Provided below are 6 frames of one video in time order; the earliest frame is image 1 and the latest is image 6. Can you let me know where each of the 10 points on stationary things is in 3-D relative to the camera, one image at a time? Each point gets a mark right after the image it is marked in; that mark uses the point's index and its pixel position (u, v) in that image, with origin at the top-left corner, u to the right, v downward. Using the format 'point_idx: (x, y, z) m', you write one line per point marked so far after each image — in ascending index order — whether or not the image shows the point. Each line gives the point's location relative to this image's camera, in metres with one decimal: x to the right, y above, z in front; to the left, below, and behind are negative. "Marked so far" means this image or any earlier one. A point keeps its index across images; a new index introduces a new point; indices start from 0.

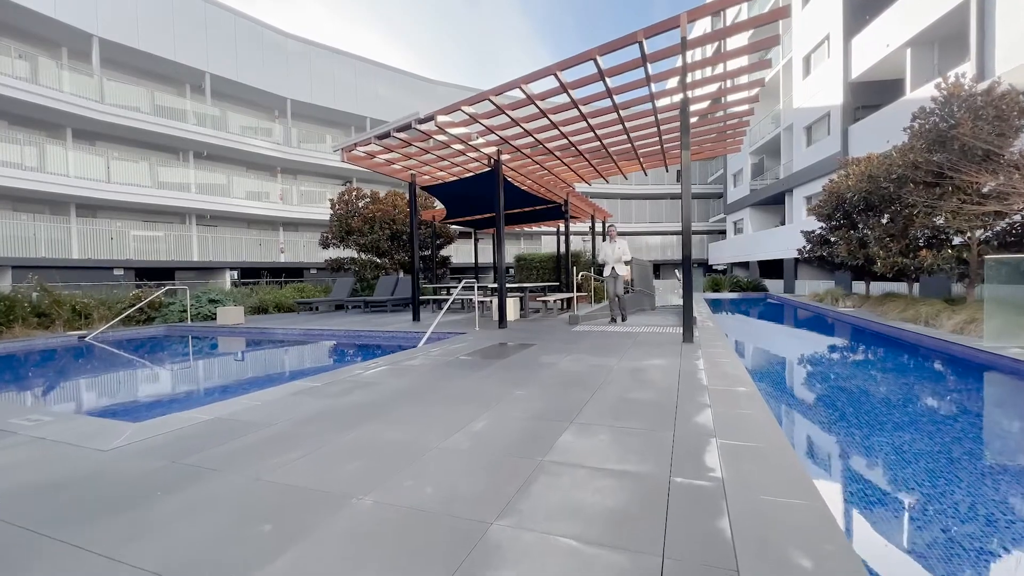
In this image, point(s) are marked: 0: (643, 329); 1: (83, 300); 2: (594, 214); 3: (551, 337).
0: (+2.2, -0.7, +7.5) m
1: (-10.0, -0.3, +10.3) m
2: (+2.7, +2.4, +14.9) m
3: (+0.6, -0.7, +6.7) m
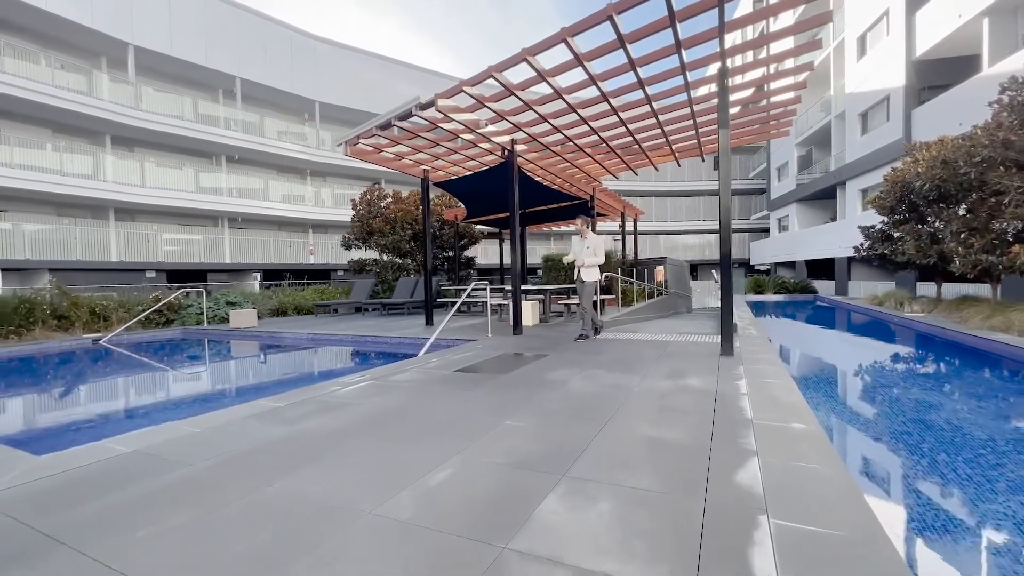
0: (+2.4, -0.7, +6.6) m
1: (-9.5, -0.3, +10.3) m
2: (+3.5, +2.4, +14.0) m
3: (+0.8, -0.8, +5.9) m
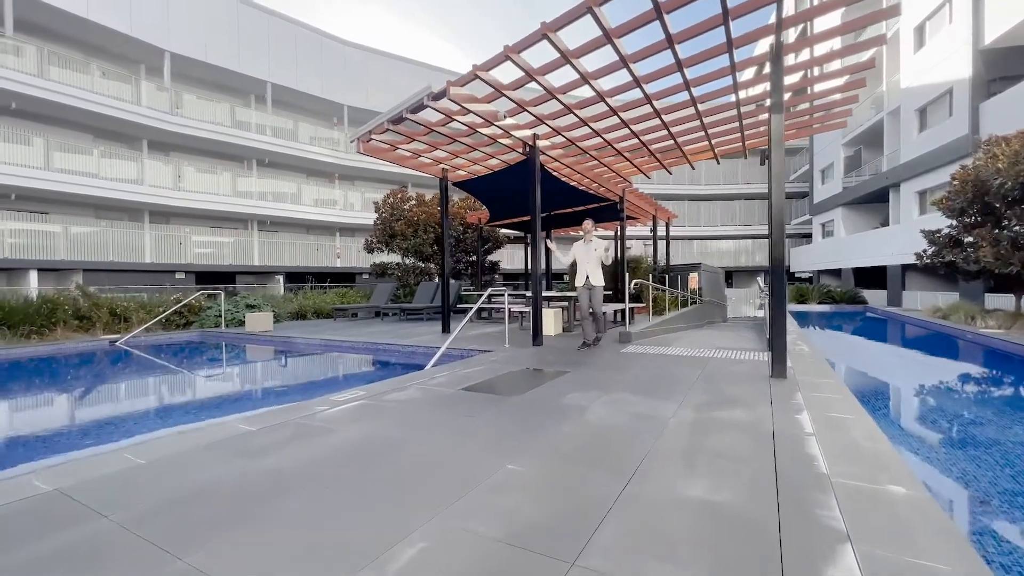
0: (+2.6, -0.8, +5.9) m
1: (-9.0, -0.3, +10.4) m
2: (+4.2, +2.2, +13.2) m
3: (+1.0, -0.9, +5.3) m
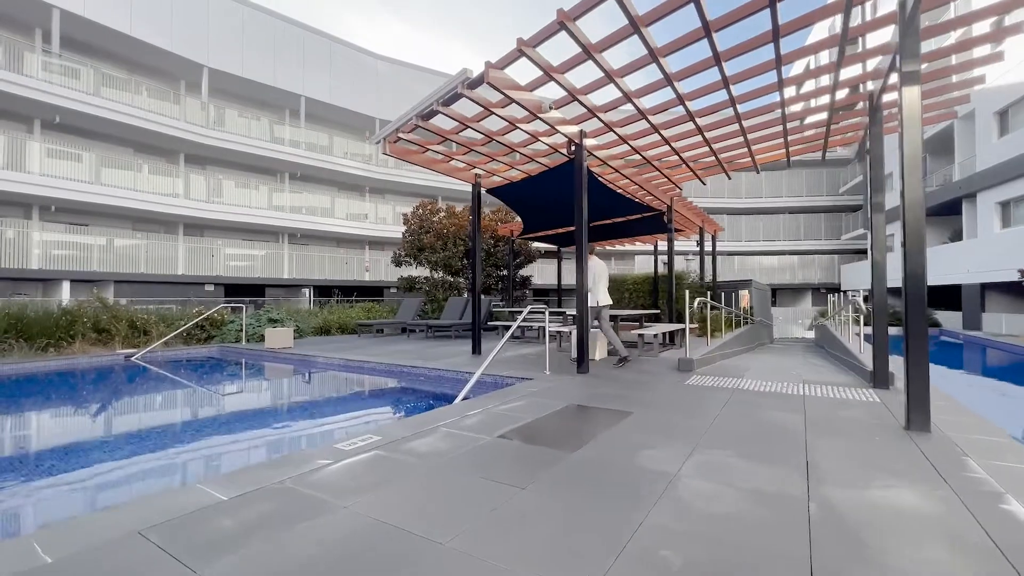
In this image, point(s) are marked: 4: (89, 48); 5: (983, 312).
0: (+3.1, -1.1, +4.9) m
1: (-8.2, -0.6, +10.0) m
2: (+5.2, +1.7, +12.2) m
3: (+1.4, -1.1, +4.4) m
4: (-15.2, +8.6, +16.1) m
5: (+16.0, -0.8, +15.2) m
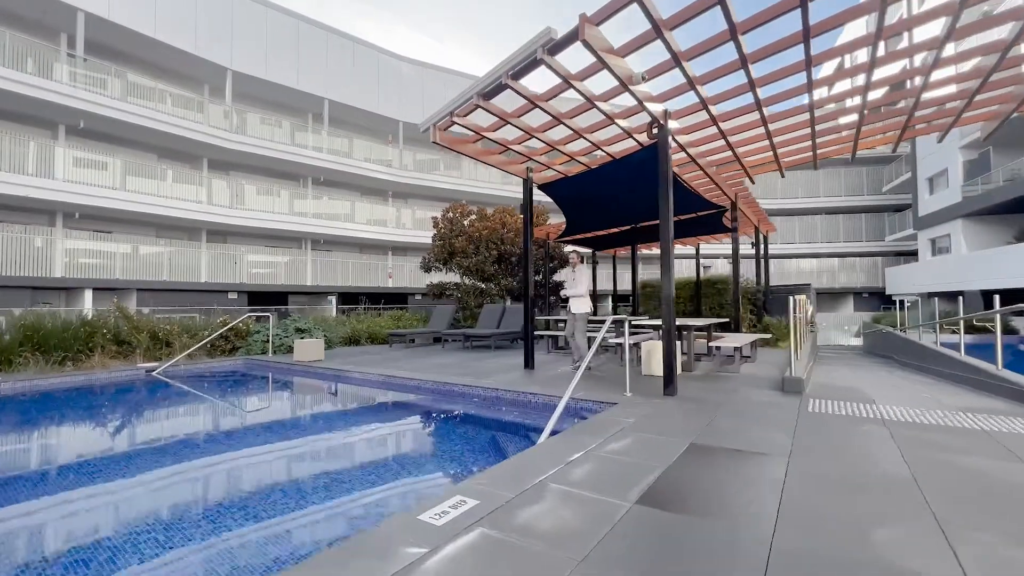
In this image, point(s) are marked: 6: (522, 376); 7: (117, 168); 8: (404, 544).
0: (+3.9, -1.1, +3.9) m
1: (-7.3, -0.8, +9.5) m
2: (+6.2, +1.5, +11.2) m
3: (+2.2, -1.1, +3.5) m
4: (-14.1, +8.3, +15.8) m
5: (+17.1, -0.9, +13.9) m
6: (+0.1, -1.3, +6.8) m
7: (-12.9, +3.9, +14.5) m
8: (-0.5, -1.1, +1.9) m
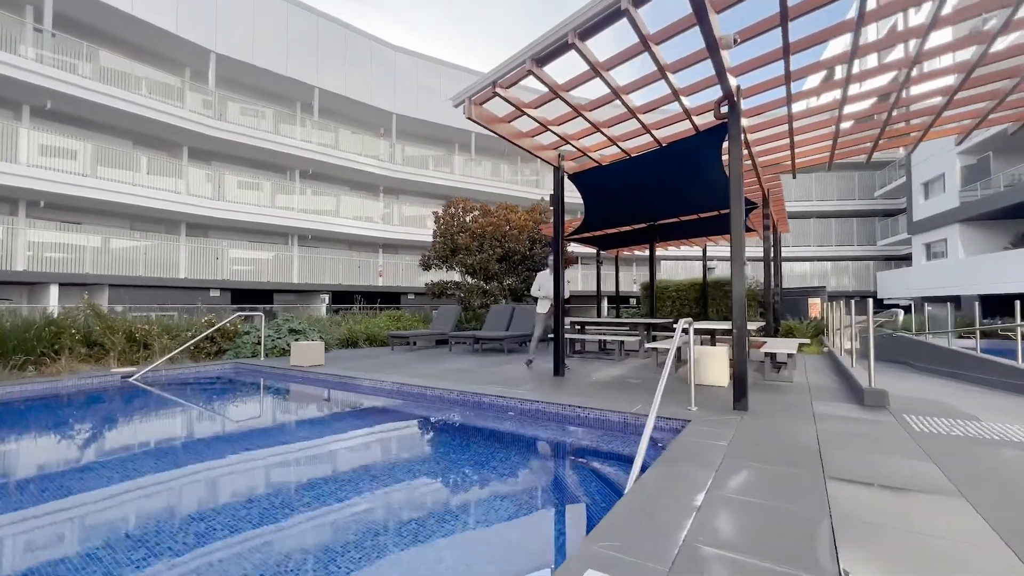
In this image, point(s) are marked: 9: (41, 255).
0: (+4.4, -1.1, +3.4) m
1: (-7.0, -0.7, +8.5) m
2: (+6.4, +1.5, +10.8) m
3: (+2.7, -1.1, +2.9) m
4: (-13.9, +8.5, +14.6) m
5: (+17.2, -1.1, +13.9) m
6: (+0.5, -1.3, +6.1) m
7: (-12.7, +4.0, +13.4) m
8: (+0.1, -1.0, +1.2) m
9: (-12.7, +0.9, +12.0) m
